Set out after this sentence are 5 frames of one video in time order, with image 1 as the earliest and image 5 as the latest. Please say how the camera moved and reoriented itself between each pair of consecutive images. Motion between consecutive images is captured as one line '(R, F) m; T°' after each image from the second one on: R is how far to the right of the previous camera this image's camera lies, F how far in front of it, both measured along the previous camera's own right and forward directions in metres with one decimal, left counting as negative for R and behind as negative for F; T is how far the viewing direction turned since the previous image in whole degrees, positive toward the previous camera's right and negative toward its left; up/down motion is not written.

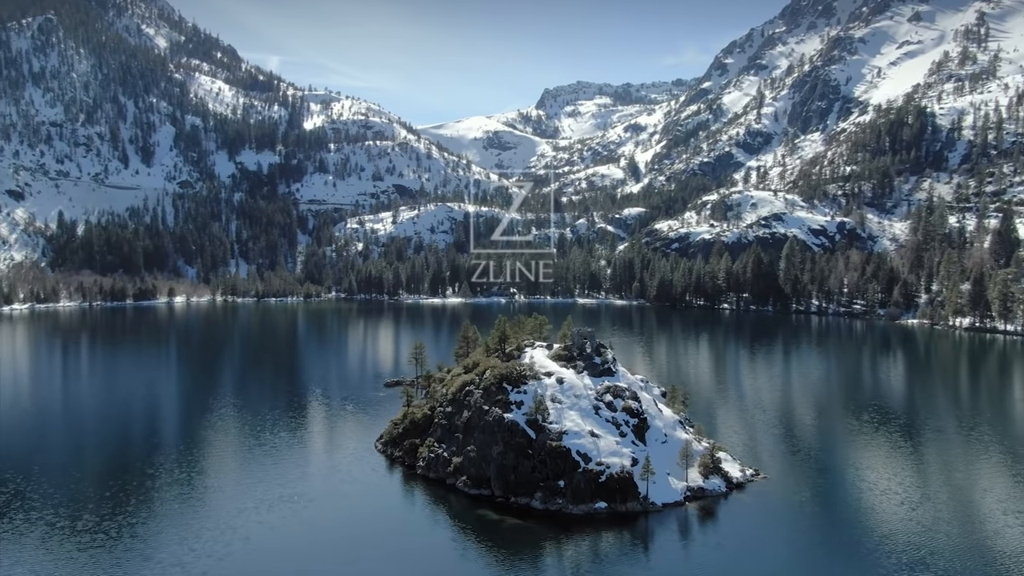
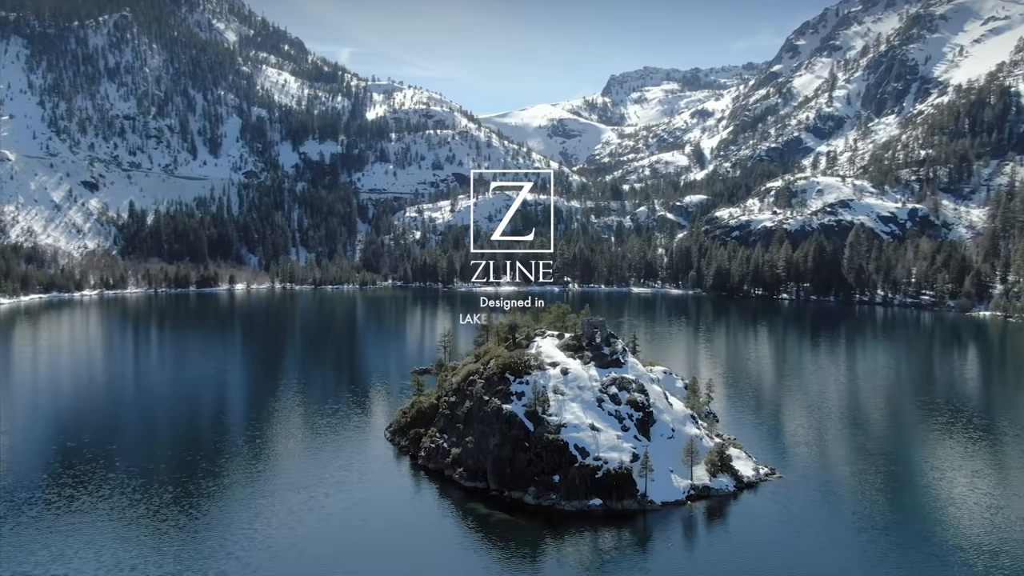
(+2.1, +1.1) m; -4°
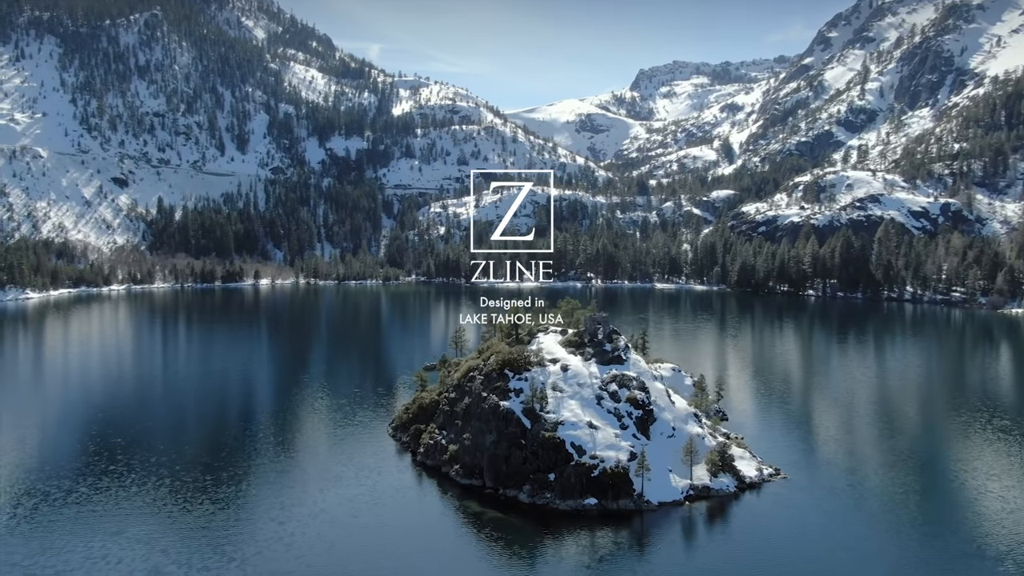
(+1.0, +0.4) m; -2°
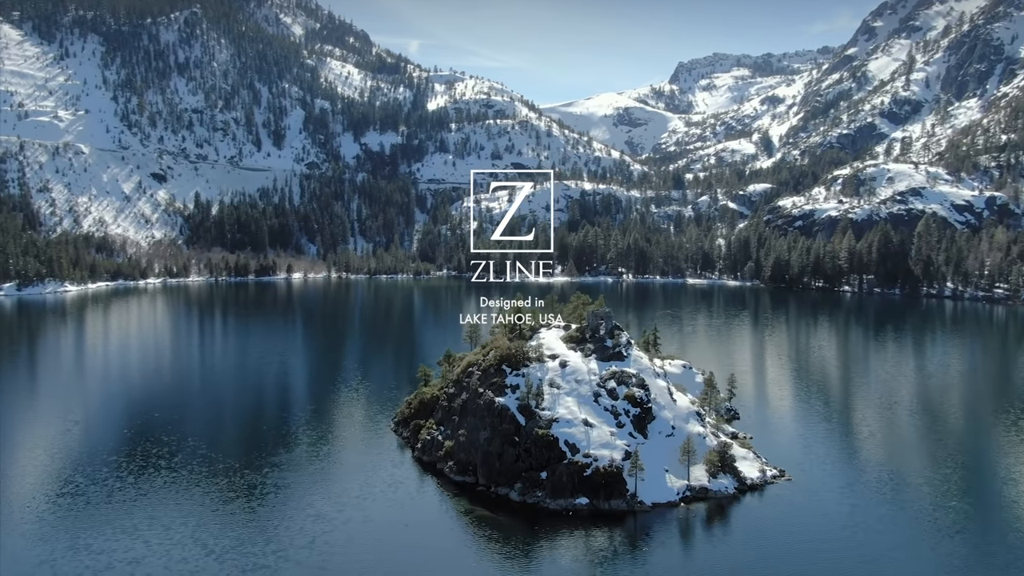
(+1.3, +0.6) m; -2°
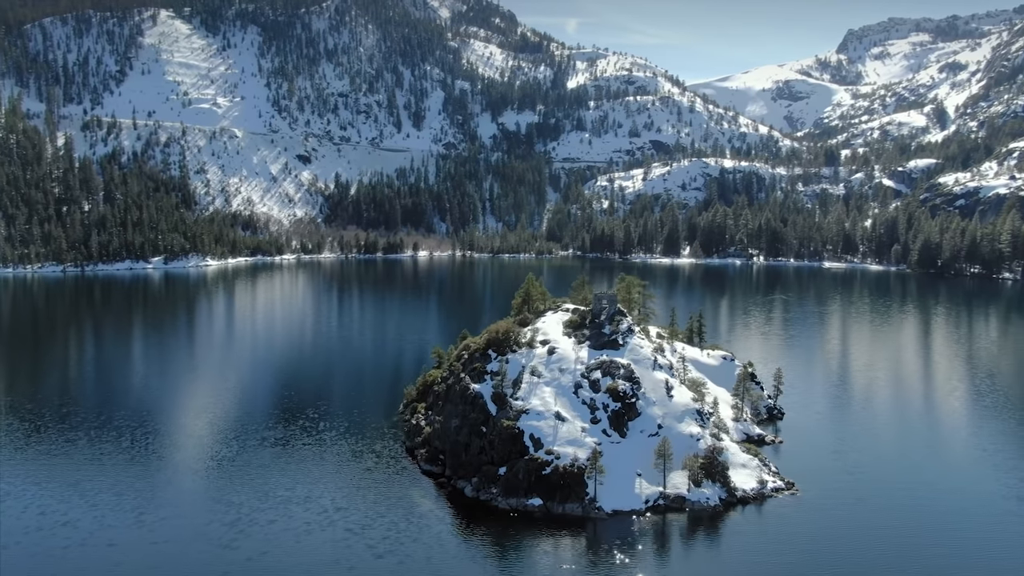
(+5.2, +2.4) m; -10°
